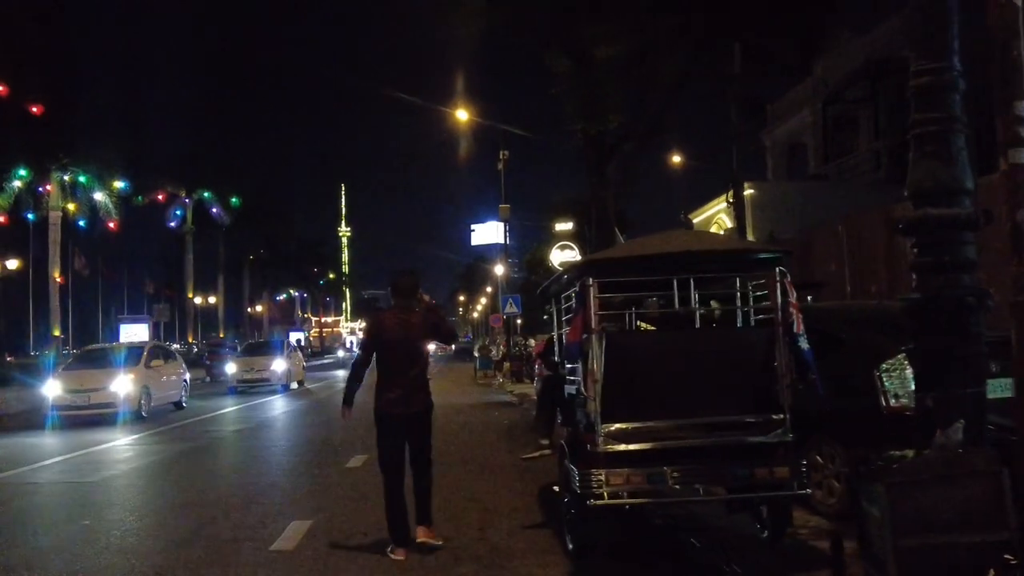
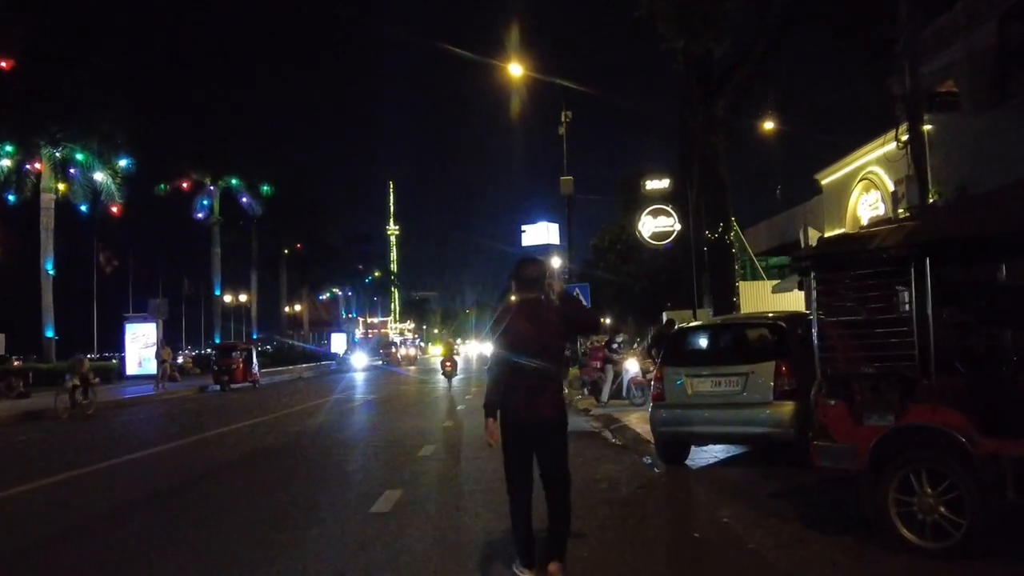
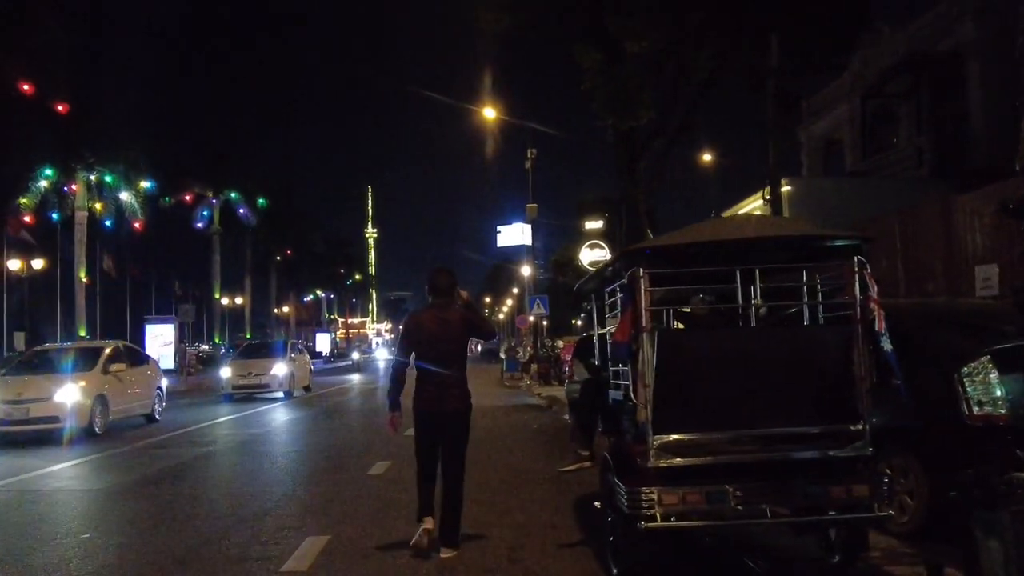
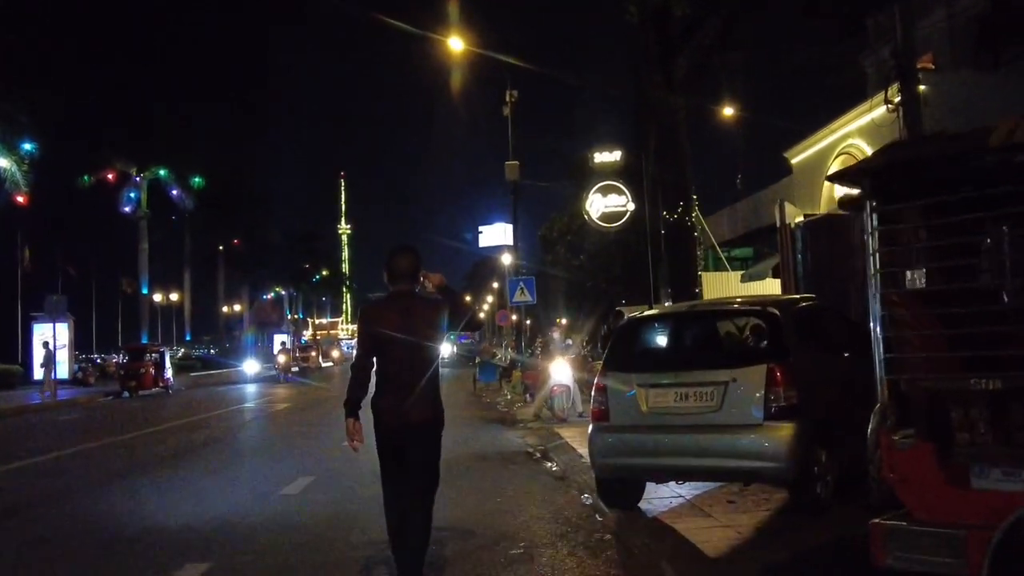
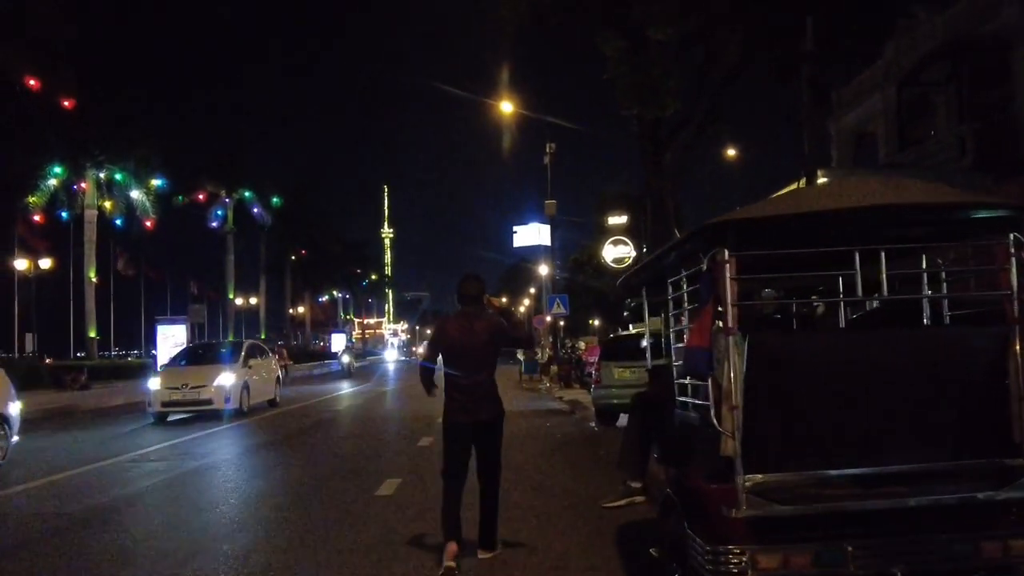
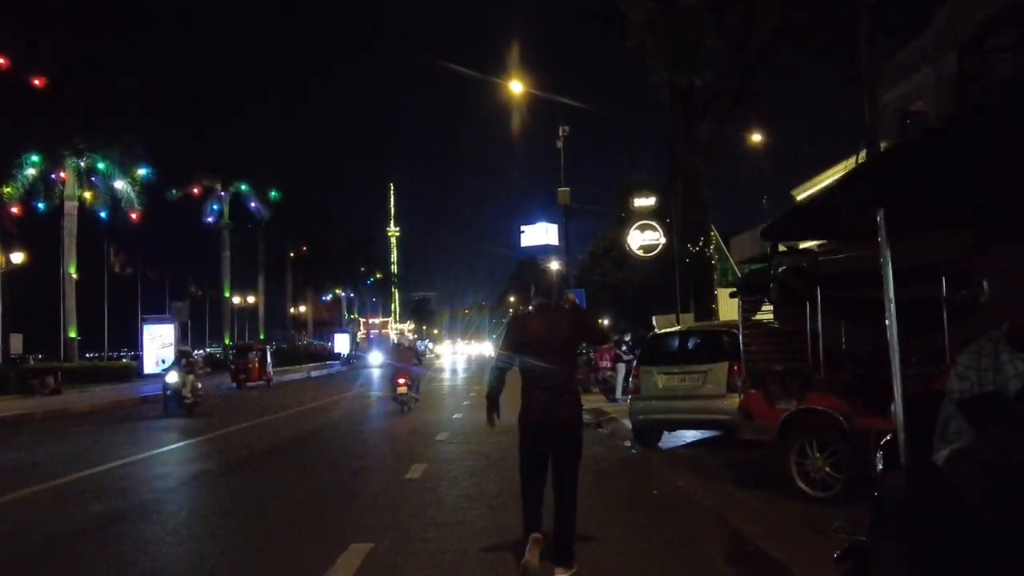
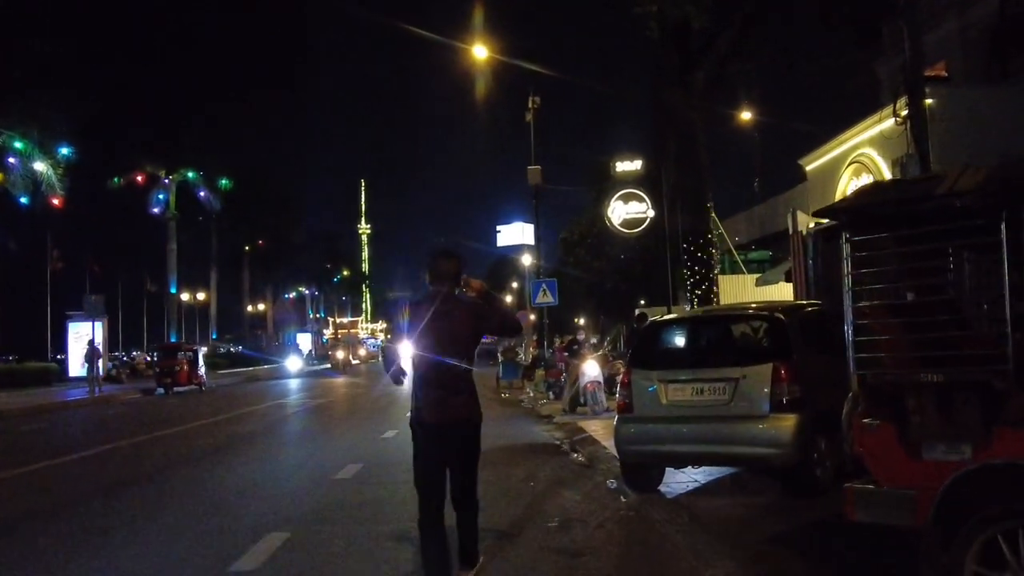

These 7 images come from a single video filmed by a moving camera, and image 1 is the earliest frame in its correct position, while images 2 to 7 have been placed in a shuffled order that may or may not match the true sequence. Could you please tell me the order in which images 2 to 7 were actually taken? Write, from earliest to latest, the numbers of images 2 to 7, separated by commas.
3, 5, 6, 2, 7, 4
